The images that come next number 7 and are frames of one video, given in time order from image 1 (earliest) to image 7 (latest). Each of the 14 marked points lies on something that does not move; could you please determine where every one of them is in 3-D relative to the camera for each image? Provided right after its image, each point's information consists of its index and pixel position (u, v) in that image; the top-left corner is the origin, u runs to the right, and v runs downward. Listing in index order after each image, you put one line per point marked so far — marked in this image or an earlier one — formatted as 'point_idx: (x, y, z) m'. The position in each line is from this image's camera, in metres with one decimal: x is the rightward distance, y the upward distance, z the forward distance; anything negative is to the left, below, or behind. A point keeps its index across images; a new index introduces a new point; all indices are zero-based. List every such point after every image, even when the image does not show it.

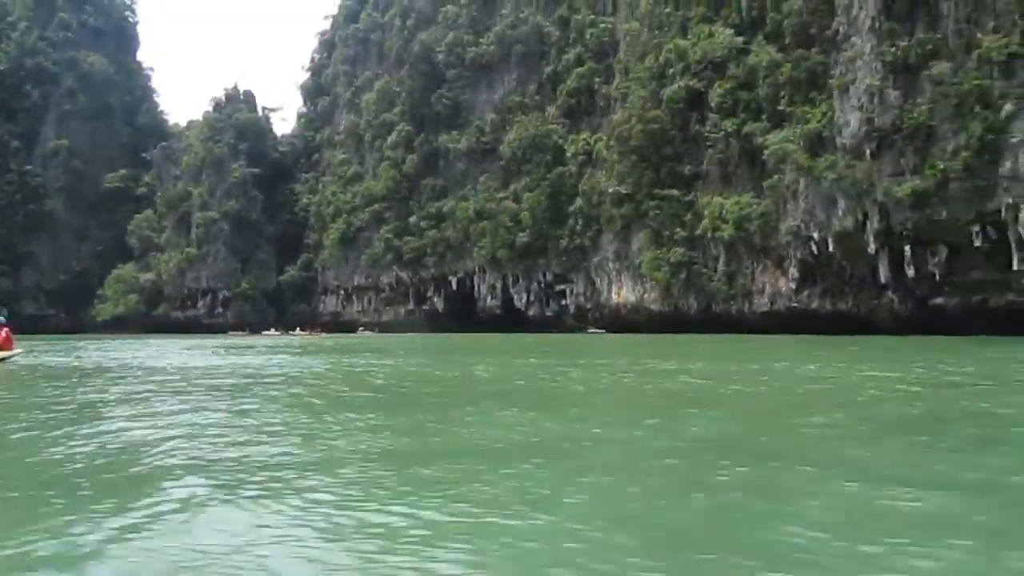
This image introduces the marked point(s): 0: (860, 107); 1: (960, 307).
0: (+6.7, +3.5, +19.4) m
1: (+8.5, -0.4, +19.4) m
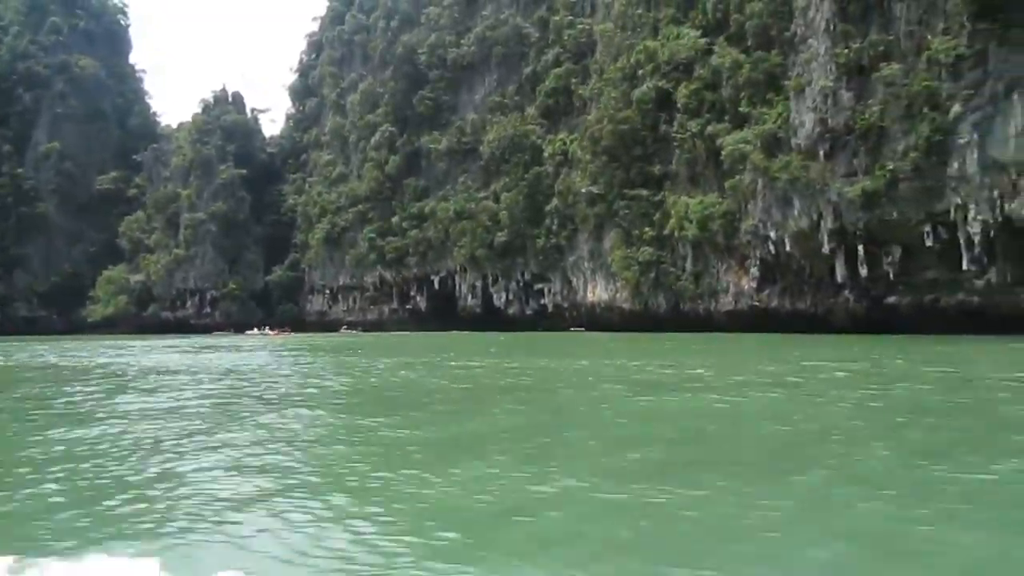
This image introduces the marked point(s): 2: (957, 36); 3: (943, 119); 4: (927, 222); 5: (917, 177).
0: (+5.8, +3.5, +19.6) m
1: (+7.7, -0.3, +19.6) m
2: (+7.8, +4.5, +17.8) m
3: (+7.6, +3.0, +17.8) m
4: (+7.6, +1.2, +18.3) m
5: (+7.2, +2.0, +18.1) m
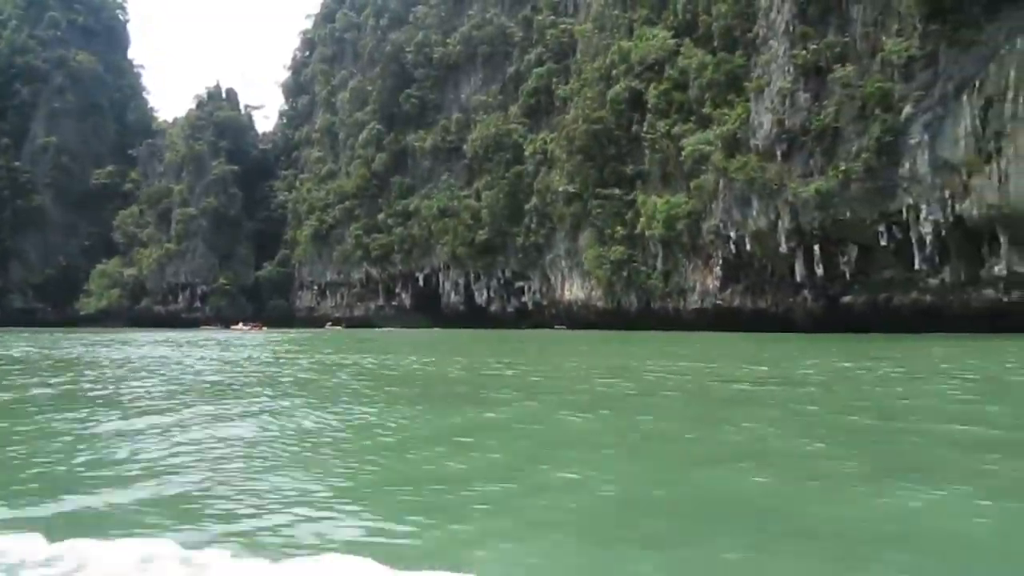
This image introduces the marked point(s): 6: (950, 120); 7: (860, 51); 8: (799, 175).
0: (+5.1, +3.5, +19.7) m
1: (+6.9, -0.3, +19.7) m
2: (+7.0, +4.5, +18.0) m
3: (+6.8, +3.0, +18.0) m
4: (+6.8, +1.2, +18.5) m
5: (+6.4, +2.0, +18.2) m
6: (+7.5, +2.9, +17.4) m
7: (+6.5, +4.5, +18.9) m
8: (+5.5, +2.2, +19.2) m
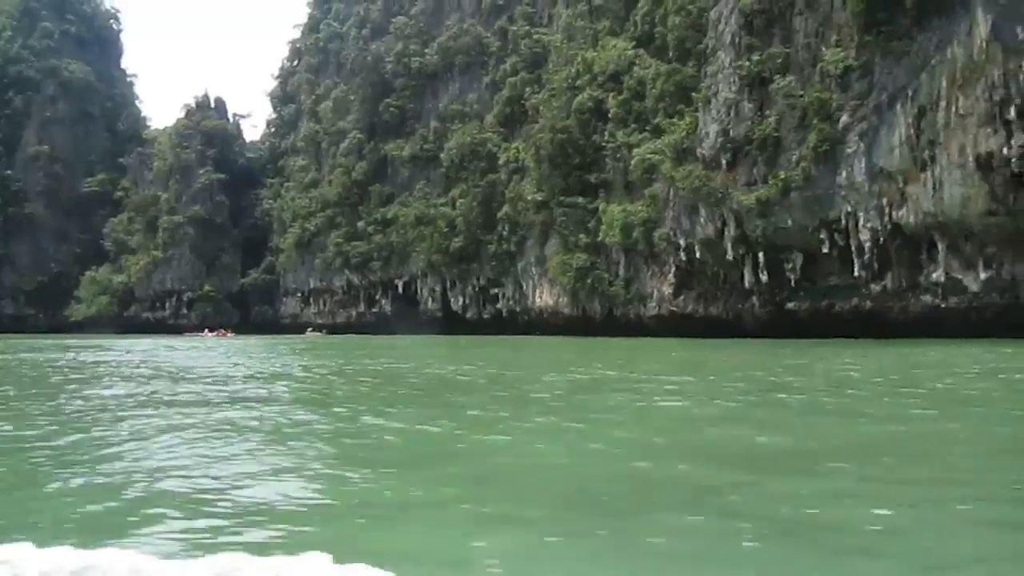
0: (+4.1, +3.4, +20.1) m
1: (+5.9, -0.5, +20.0) m
2: (+6.0, +4.4, +18.3) m
3: (+5.8, +2.9, +18.3) m
4: (+5.8, +1.1, +18.8) m
5: (+5.4, +1.9, +18.5) m
6: (+6.5, +2.8, +17.7) m
7: (+5.5, +4.3, +19.2) m
8: (+4.5, +2.0, +19.5) m
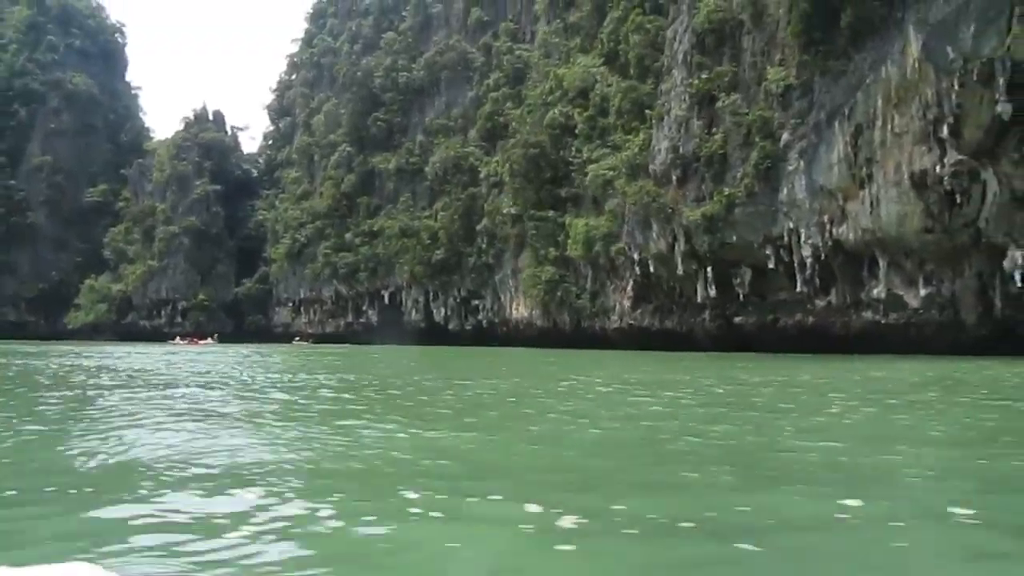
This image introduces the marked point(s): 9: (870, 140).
0: (+3.2, +3.1, +20.4) m
1: (+4.9, -0.8, +20.3) m
2: (+5.1, +4.1, +18.6) m
3: (+4.8, +2.6, +18.6) m
4: (+4.8, +0.8, +19.1) m
5: (+4.5, +1.6, +18.8) m
6: (+5.6, +2.5, +18.0) m
7: (+4.6, +4.1, +19.5) m
8: (+3.6, +1.8, +19.9) m
9: (+6.2, +2.6, +17.5) m
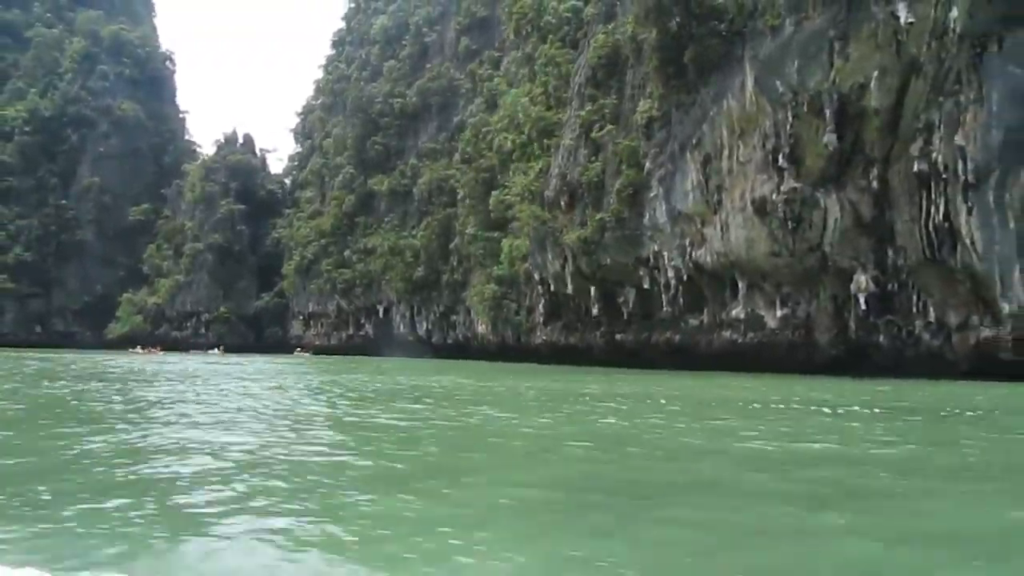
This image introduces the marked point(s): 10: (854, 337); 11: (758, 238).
0: (+1.1, +2.7, +21.7) m
1: (+2.8, -1.2, +21.3) m
2: (+2.8, +3.7, +19.7) m
3: (+2.5, +2.2, +19.7) m
4: (+2.5, +0.4, +20.1) m
5: (+2.2, +1.2, +19.9) m
6: (+3.2, +2.1, +19.0) m
7: (+2.4, +3.7, +20.6) m
8: (+1.4, +1.4, +21.1) m
9: (+3.8, +2.2, +18.4) m
10: (+6.3, -0.9, +18.5) m
11: (+4.4, +0.9, +18.2) m
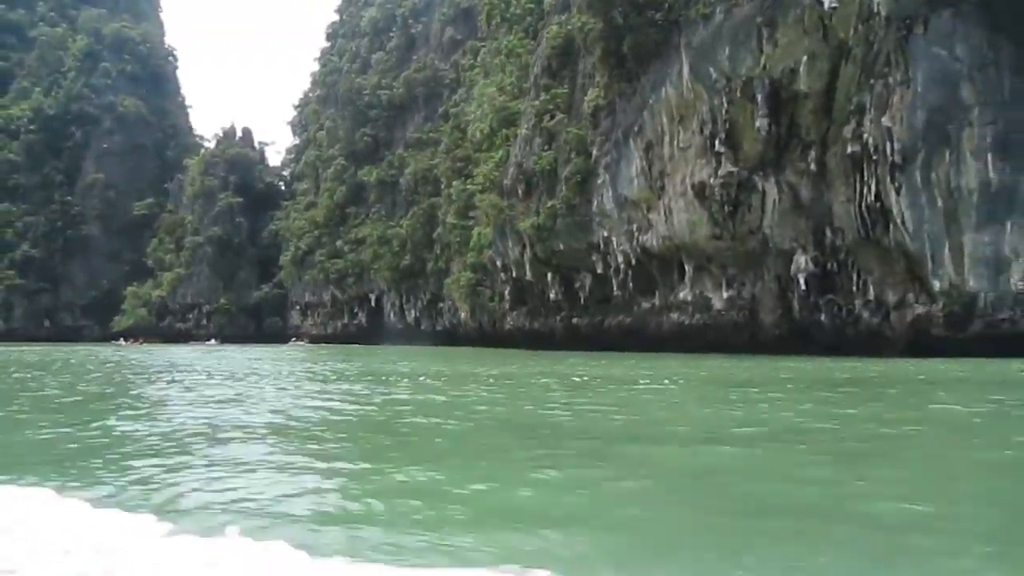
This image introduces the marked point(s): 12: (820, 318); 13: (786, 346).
0: (+0.1, +3.0, +22.1) m
1: (+1.9, -0.9, +21.8) m
2: (+1.8, +4.0, +20.1) m
3: (+1.5, +2.5, +20.1) m
4: (+1.6, +0.7, +20.6) m
5: (+1.2, +1.5, +20.4) m
6: (+2.2, +2.5, +19.5) m
7: (+1.4, +4.0, +21.1) m
8: (+0.4, +1.7, +21.6) m
9: (+2.8, +2.5, +18.9) m
10: (+5.4, -0.5, +18.9) m
11: (+3.5, +1.2, +18.6) m
12: (+5.7, -0.6, +18.6) m
13: (+5.4, -1.1, +19.7) m
